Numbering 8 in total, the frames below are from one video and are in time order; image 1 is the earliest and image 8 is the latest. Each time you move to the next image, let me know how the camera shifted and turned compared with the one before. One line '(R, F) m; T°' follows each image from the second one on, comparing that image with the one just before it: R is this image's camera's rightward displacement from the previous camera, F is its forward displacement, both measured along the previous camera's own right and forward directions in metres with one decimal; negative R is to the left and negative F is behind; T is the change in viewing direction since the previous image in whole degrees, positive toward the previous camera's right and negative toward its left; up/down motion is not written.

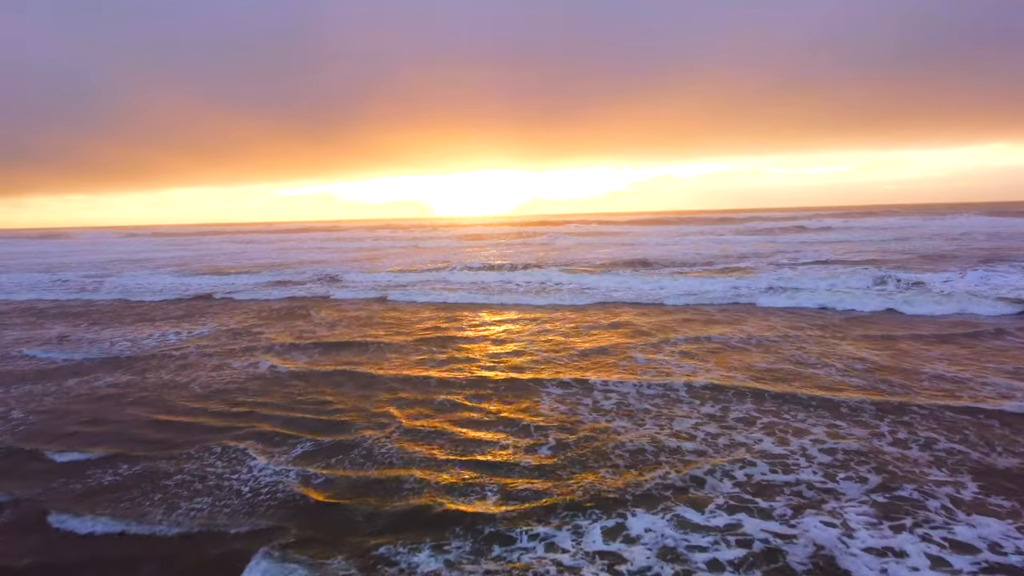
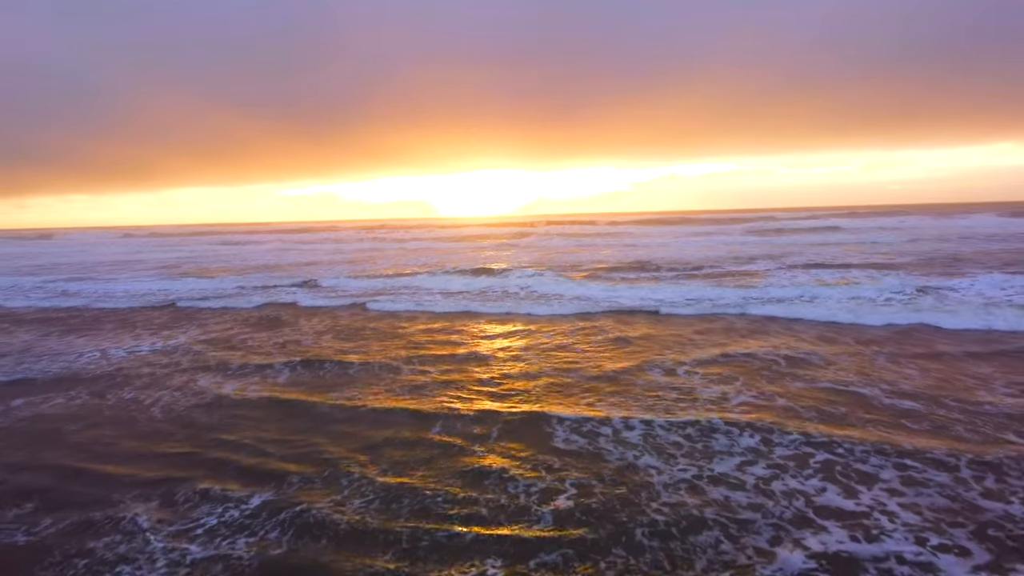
(-0.1, +1.0) m; 0°
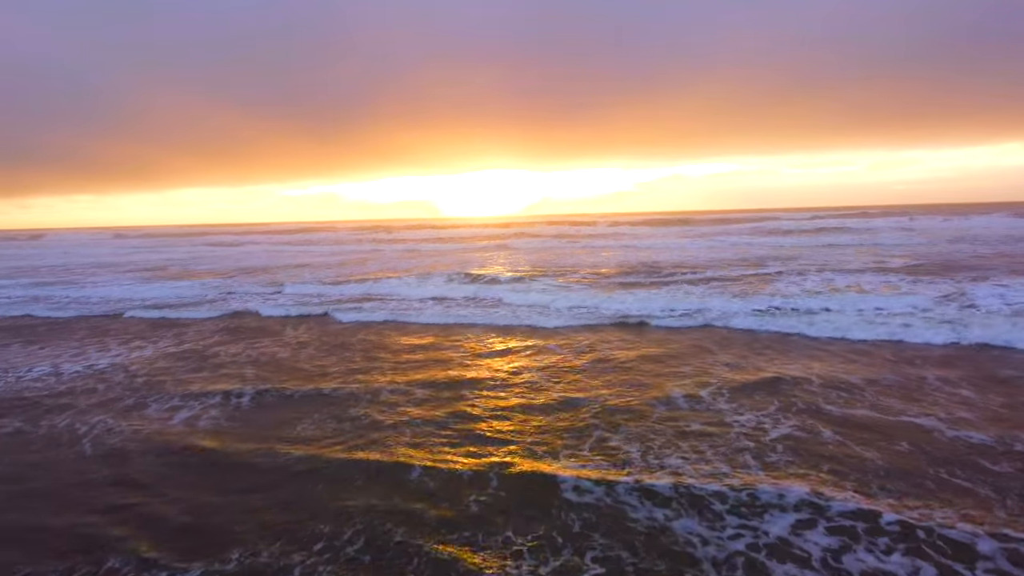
(0.0, +1.1) m; 0°
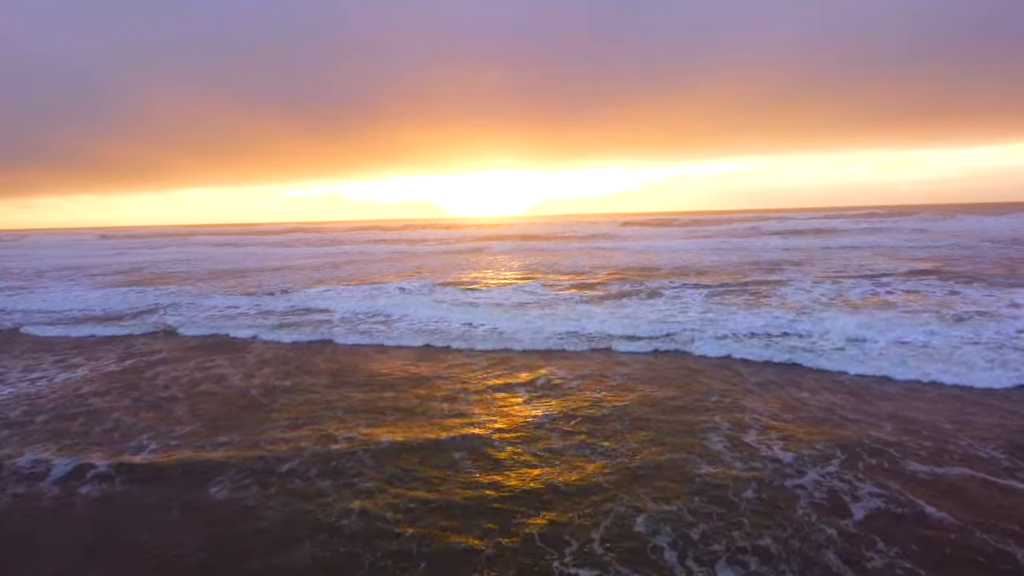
(+0.1, +1.7) m; 0°
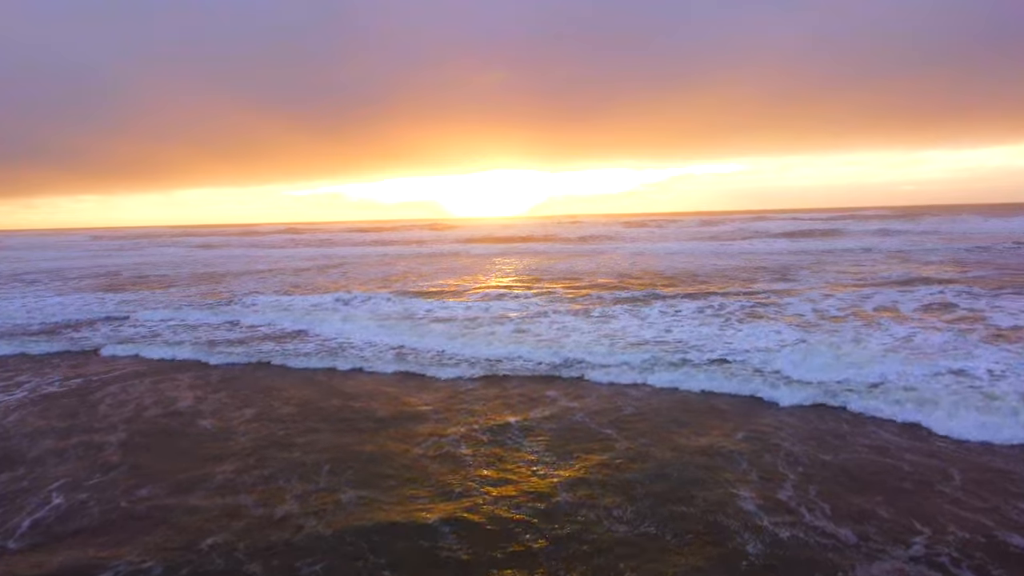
(+0.1, +1.2) m; 0°
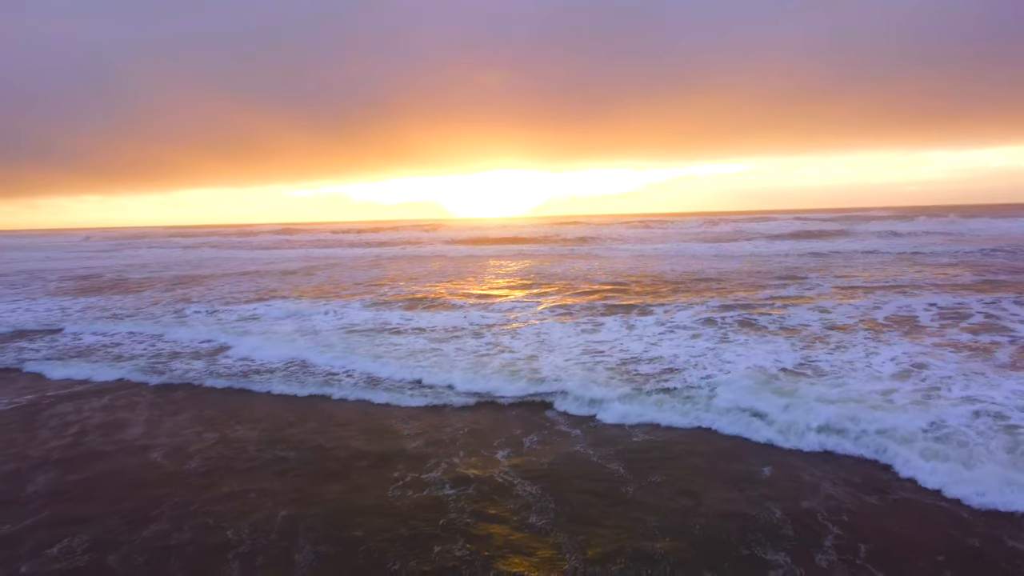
(+0.1, +0.9) m; 0°
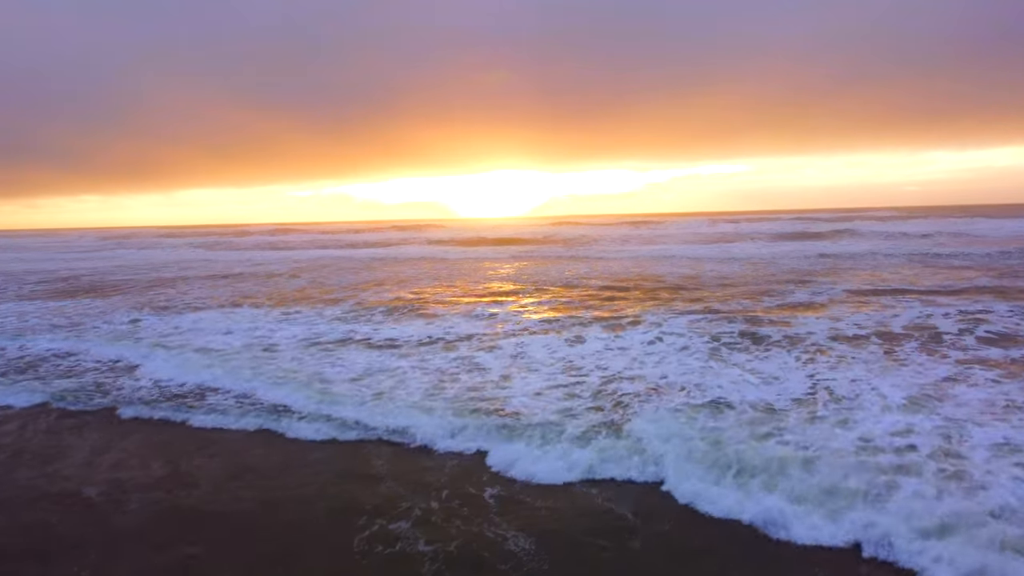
(+0.1, +0.9) m; 0°
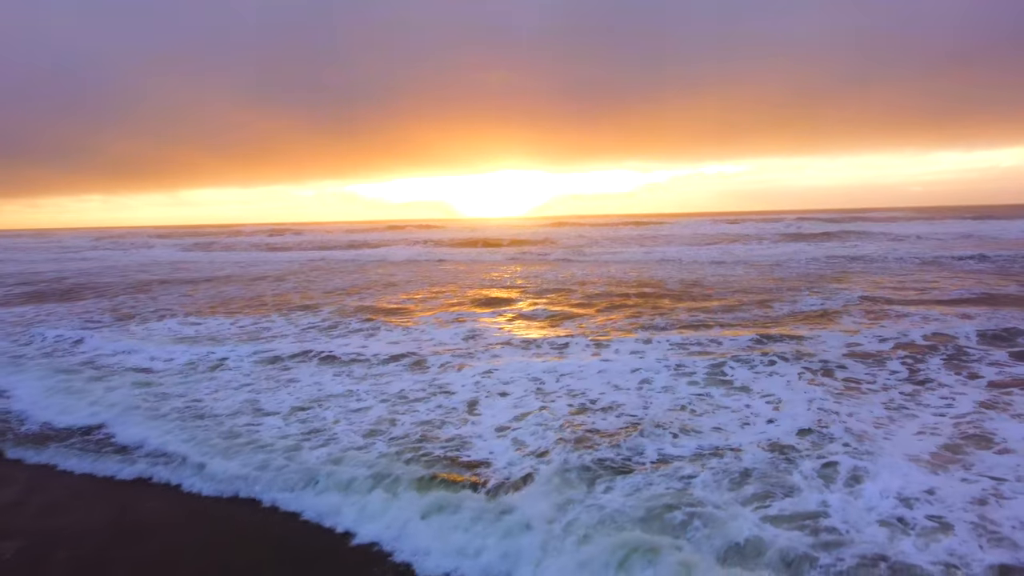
(+0.1, +0.7) m; 0°
